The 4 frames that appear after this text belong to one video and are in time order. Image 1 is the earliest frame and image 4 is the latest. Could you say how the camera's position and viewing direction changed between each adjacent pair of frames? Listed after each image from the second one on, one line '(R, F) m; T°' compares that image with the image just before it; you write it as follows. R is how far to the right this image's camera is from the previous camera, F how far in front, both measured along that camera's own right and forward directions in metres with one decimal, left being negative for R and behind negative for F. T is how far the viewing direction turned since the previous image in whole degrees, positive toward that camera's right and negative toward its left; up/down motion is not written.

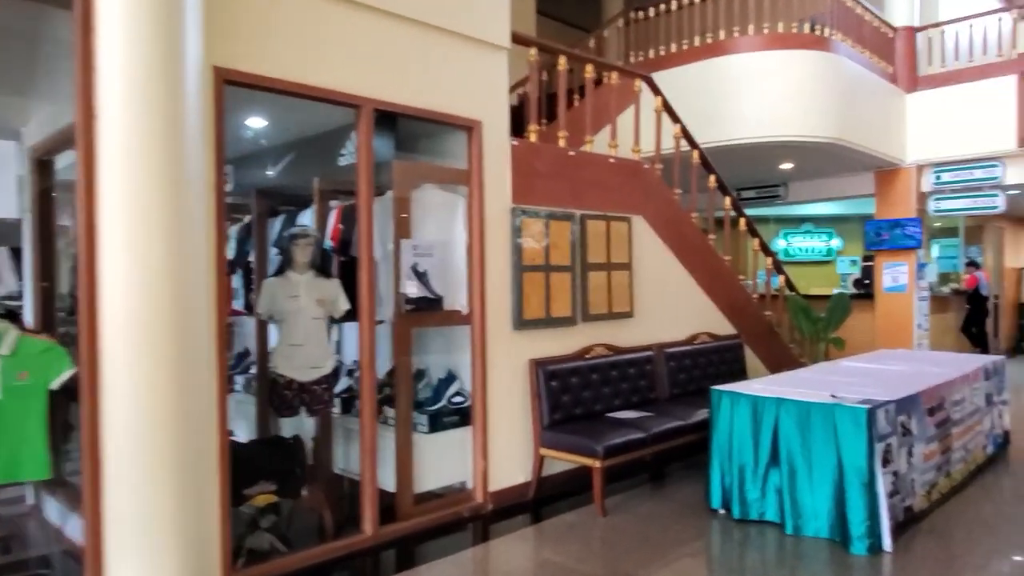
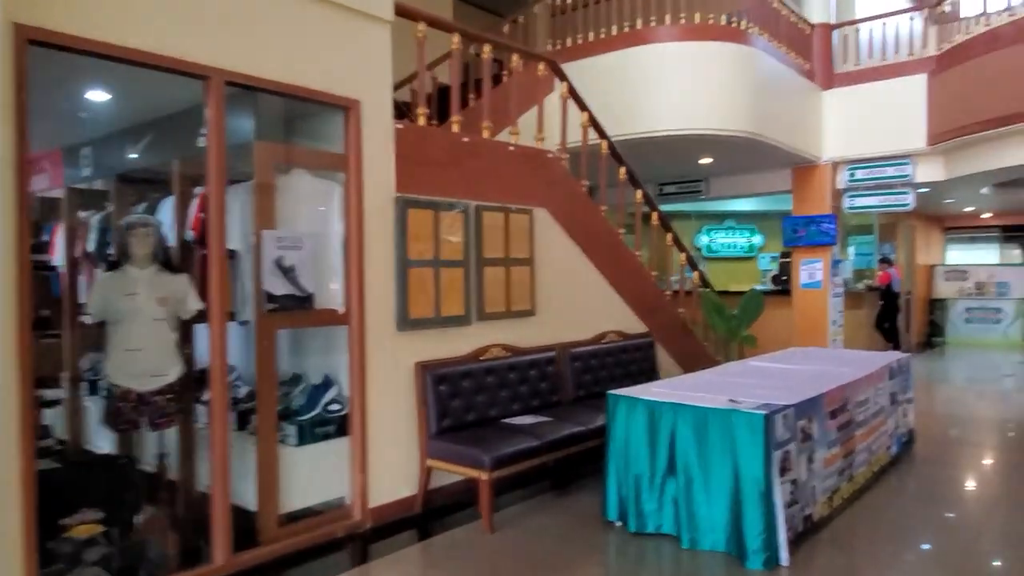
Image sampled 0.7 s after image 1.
(+0.3, +0.3) m; +5°
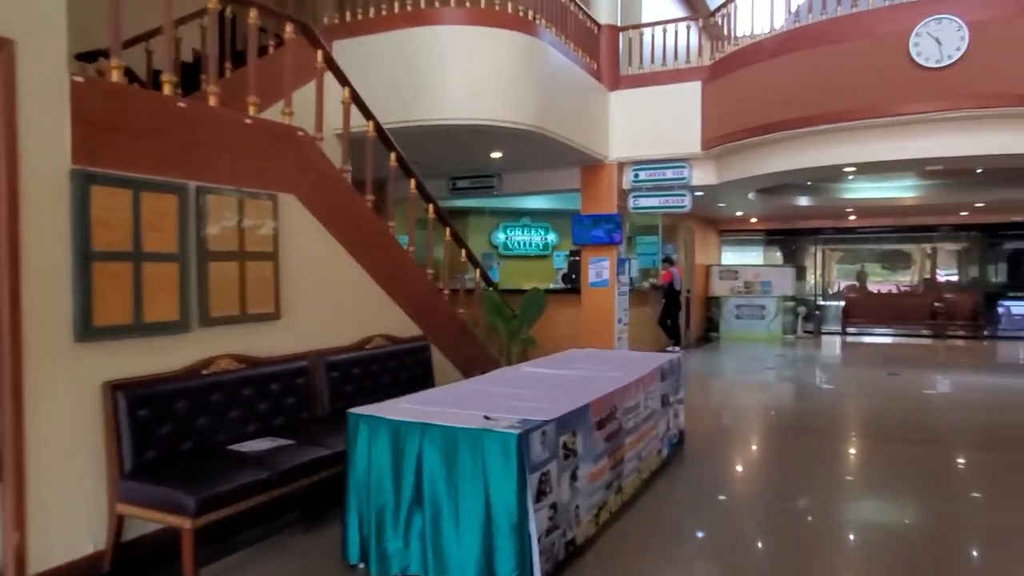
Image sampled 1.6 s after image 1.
(+0.4, +0.5) m; +15°
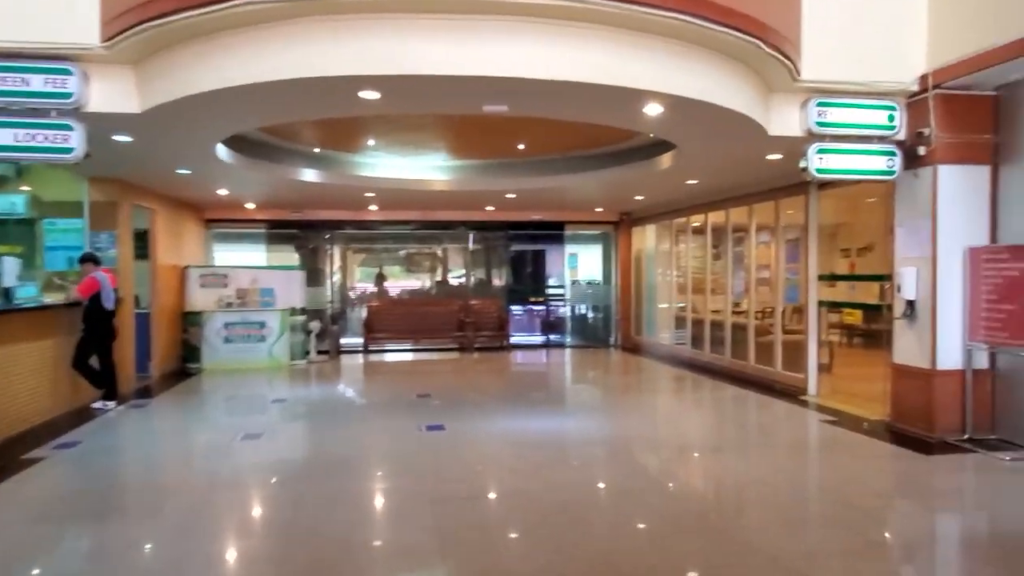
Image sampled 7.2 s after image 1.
(+1.6, +3.4) m; +36°
